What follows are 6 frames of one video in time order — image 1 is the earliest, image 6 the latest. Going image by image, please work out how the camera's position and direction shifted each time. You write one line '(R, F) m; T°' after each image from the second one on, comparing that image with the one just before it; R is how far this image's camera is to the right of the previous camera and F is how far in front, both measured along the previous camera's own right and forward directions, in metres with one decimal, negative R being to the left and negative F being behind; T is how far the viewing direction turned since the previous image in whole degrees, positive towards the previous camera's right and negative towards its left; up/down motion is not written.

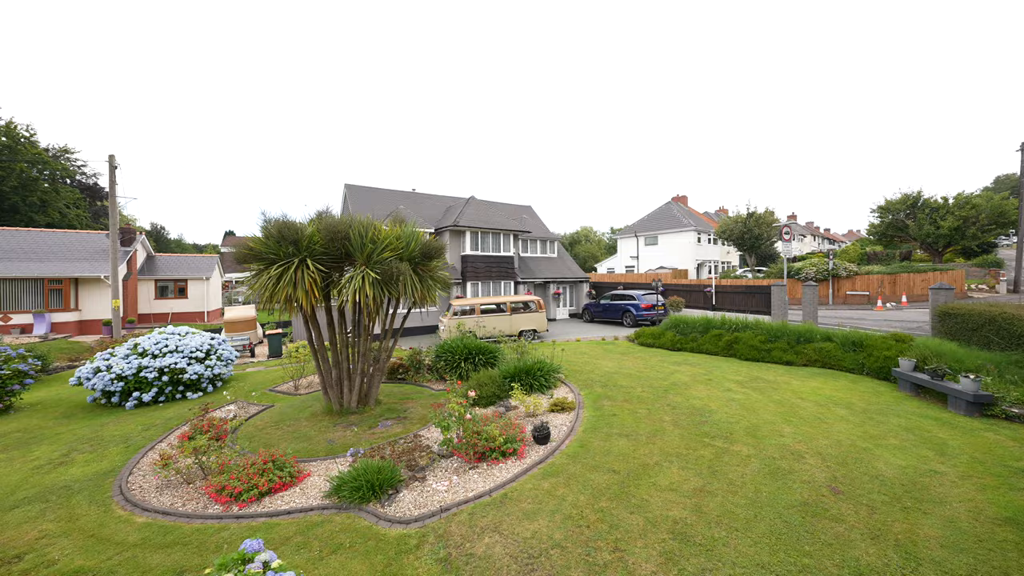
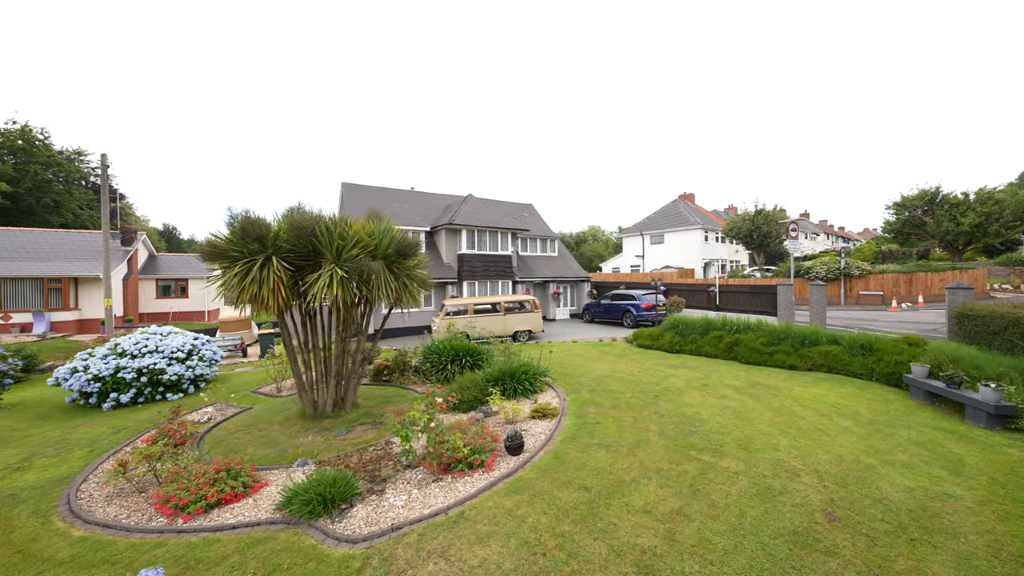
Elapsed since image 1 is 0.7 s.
(+0.6, +0.4) m; -1°
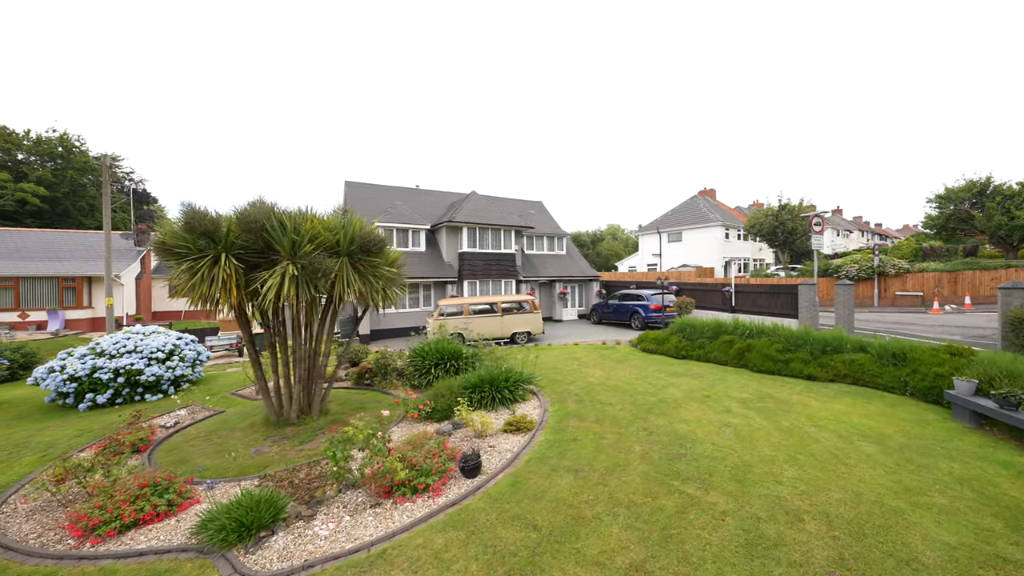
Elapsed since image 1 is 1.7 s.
(+0.9, +0.7) m; -3°
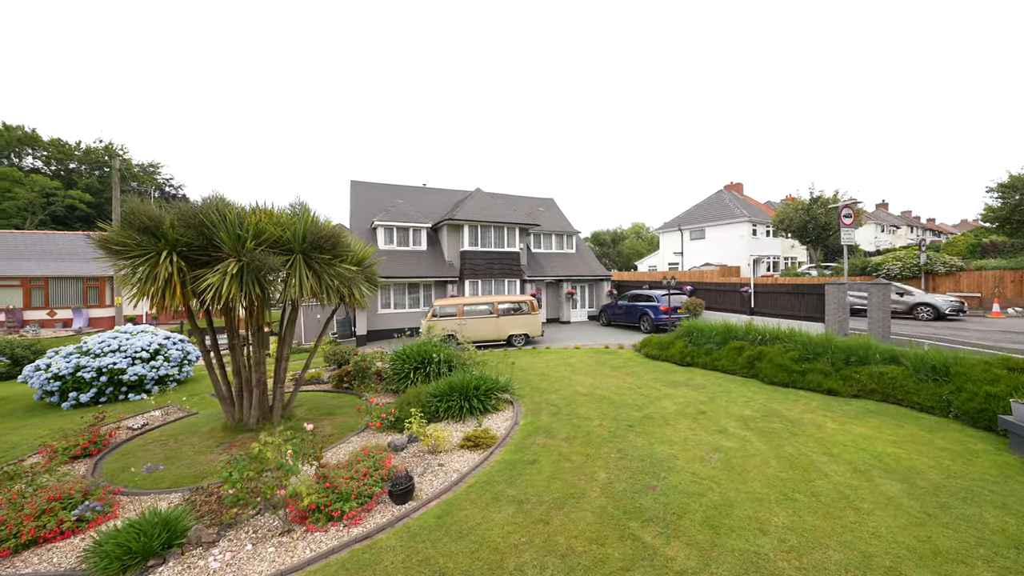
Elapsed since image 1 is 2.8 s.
(+1.0, +0.7) m; -4°
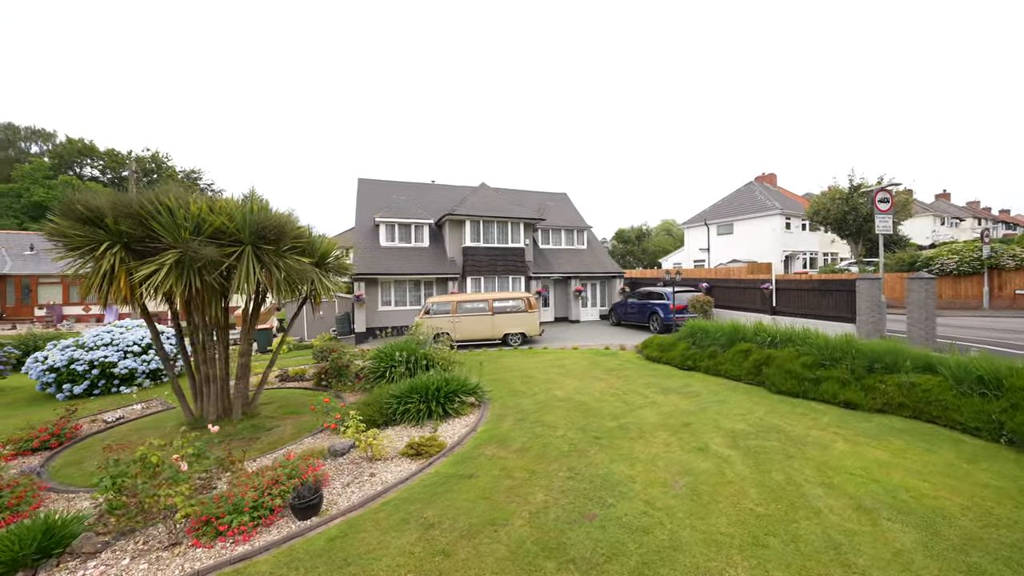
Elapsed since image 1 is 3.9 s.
(+1.2, +0.7) m; -4°
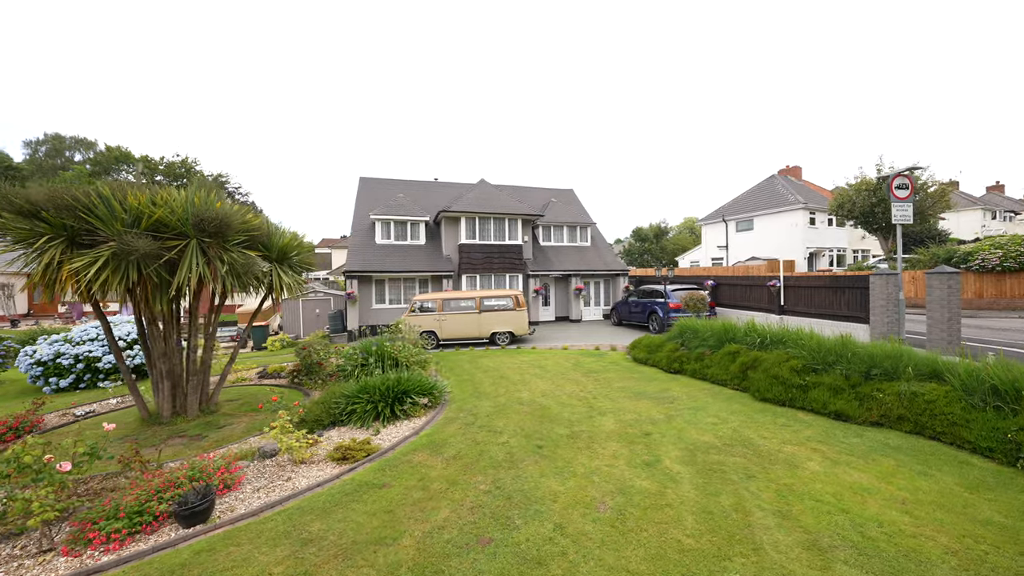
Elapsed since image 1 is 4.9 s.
(+1.2, +0.5) m; -3°
